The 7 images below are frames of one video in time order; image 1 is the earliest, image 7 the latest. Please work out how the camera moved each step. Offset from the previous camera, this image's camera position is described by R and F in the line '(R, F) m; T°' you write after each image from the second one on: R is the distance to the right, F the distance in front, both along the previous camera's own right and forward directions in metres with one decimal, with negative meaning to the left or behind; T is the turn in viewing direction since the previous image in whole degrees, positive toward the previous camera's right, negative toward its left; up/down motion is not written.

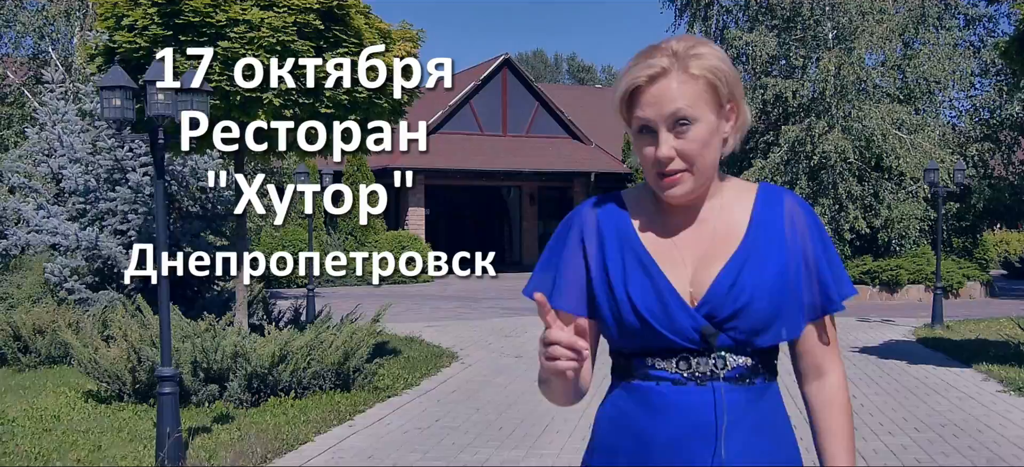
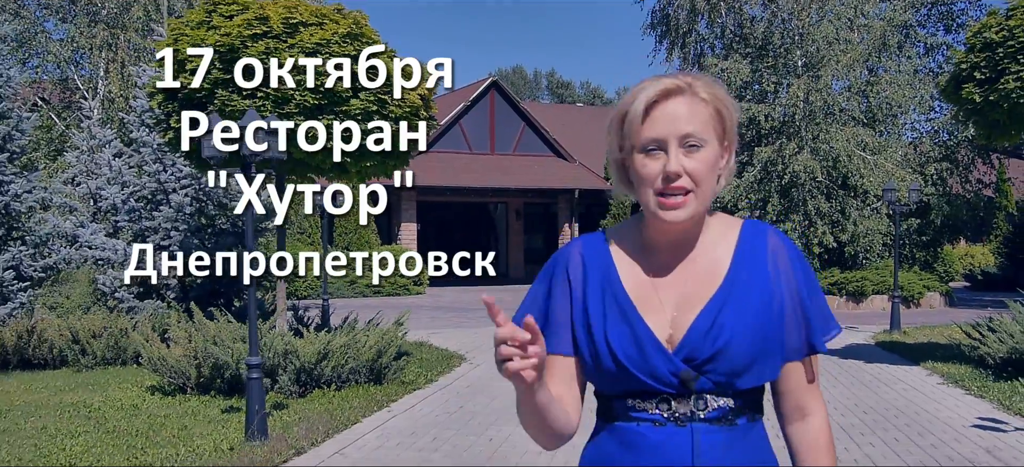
(-0.3, -1.3) m; +1°
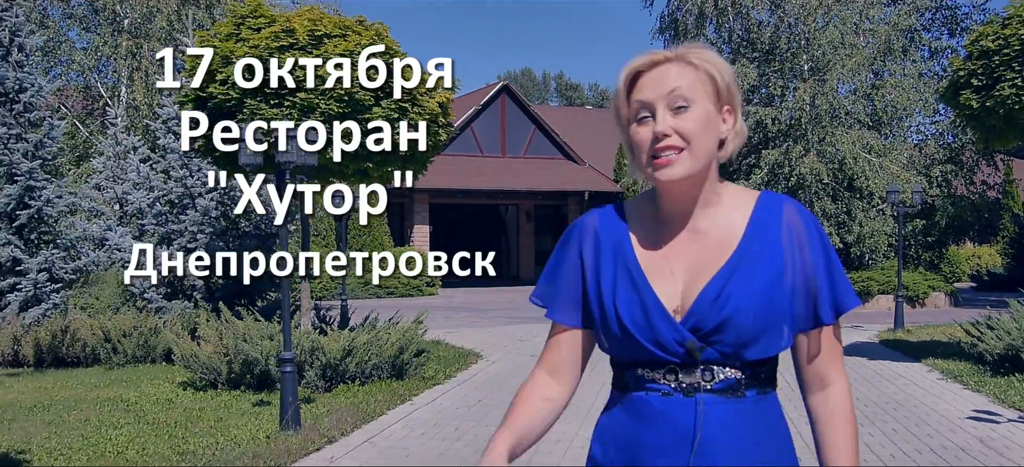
(-0.1, -0.4) m; -1°
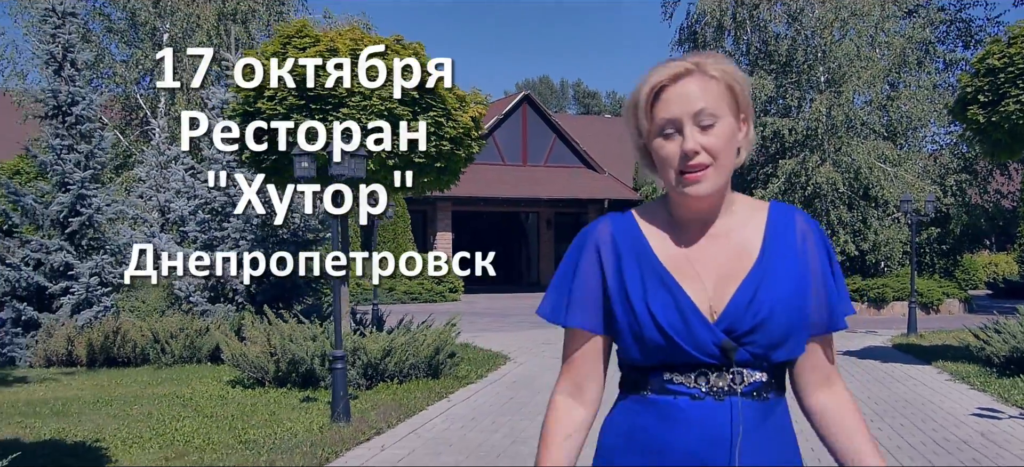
(-0.2, -0.6) m; -1°
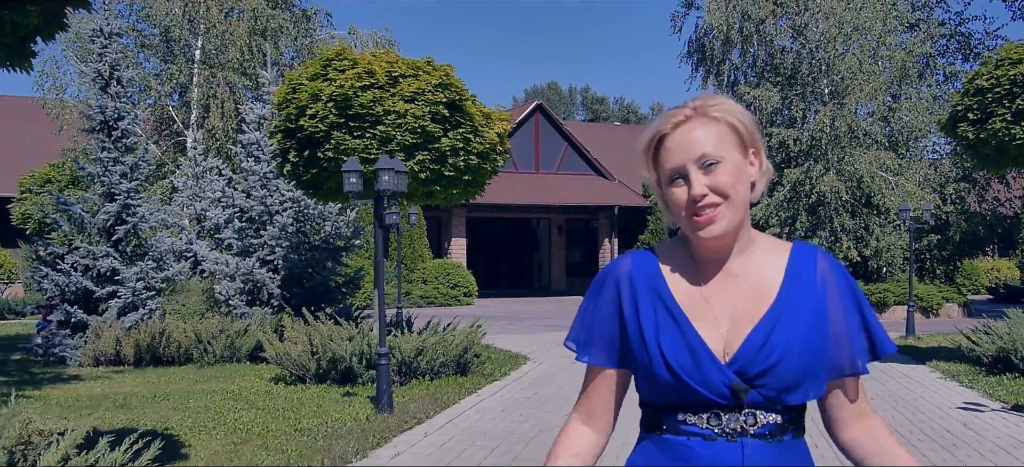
(-0.2, -0.8) m; 0°
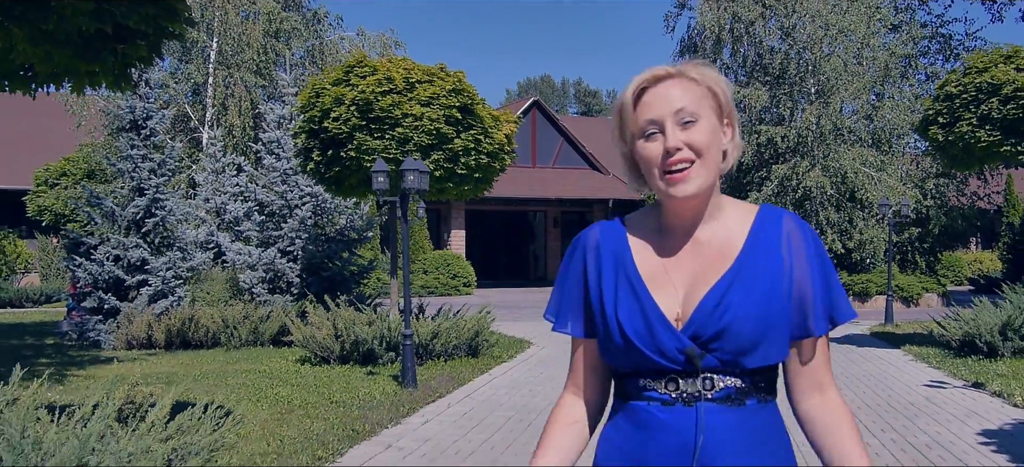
(-0.2, -1.0) m; +1°
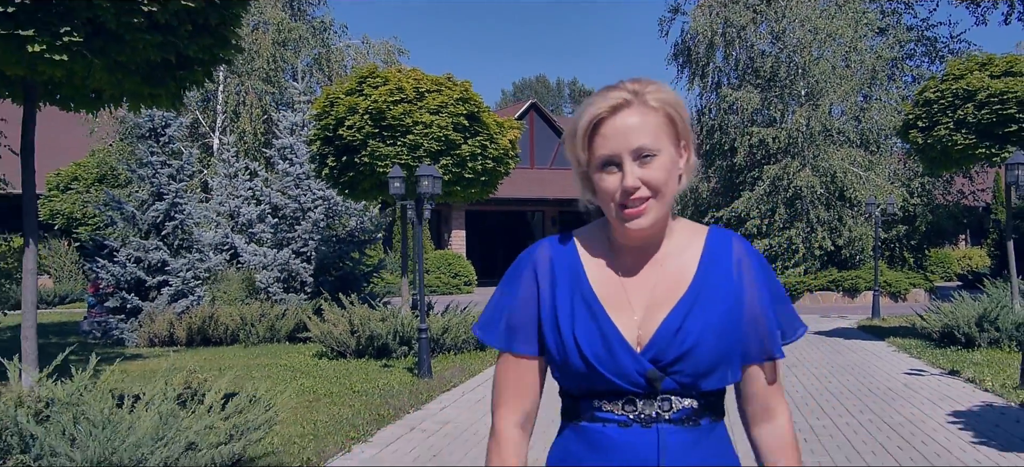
(-0.1, -0.7) m; 0°
